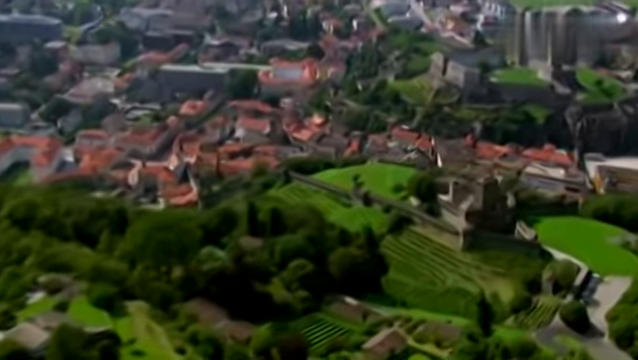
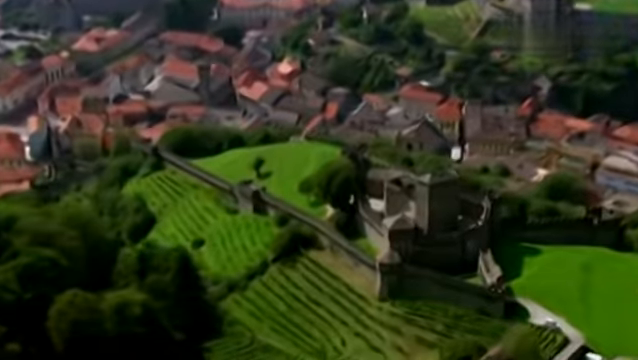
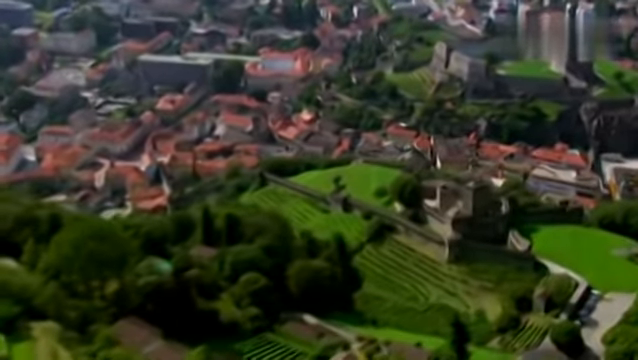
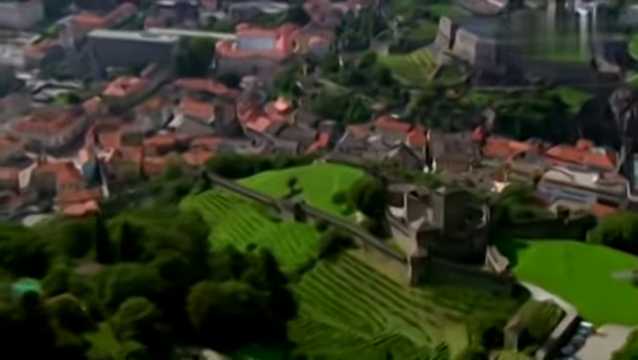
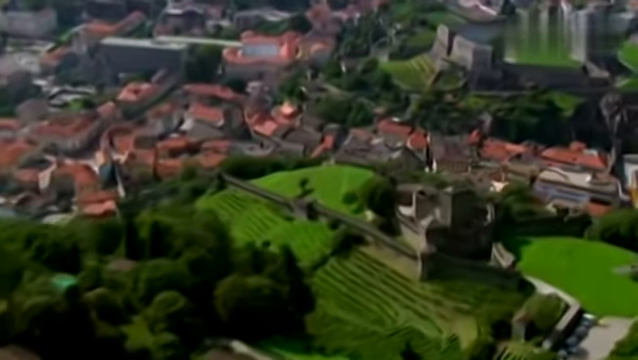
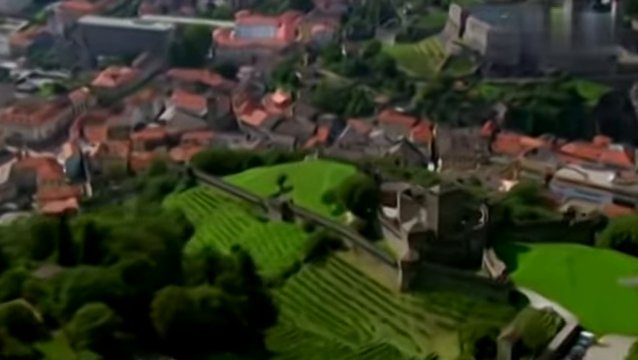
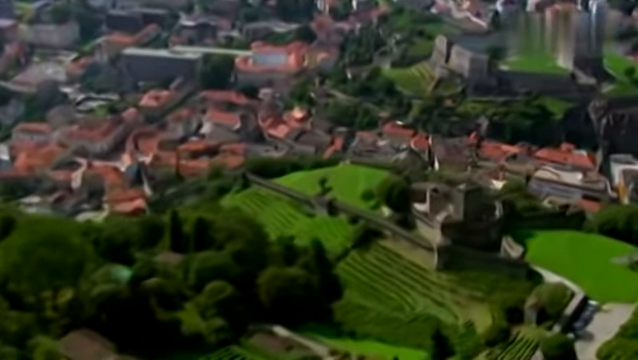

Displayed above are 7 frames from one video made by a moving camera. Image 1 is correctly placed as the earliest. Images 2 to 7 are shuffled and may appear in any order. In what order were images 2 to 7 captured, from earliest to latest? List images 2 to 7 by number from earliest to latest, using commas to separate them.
3, 7, 5, 4, 6, 2
